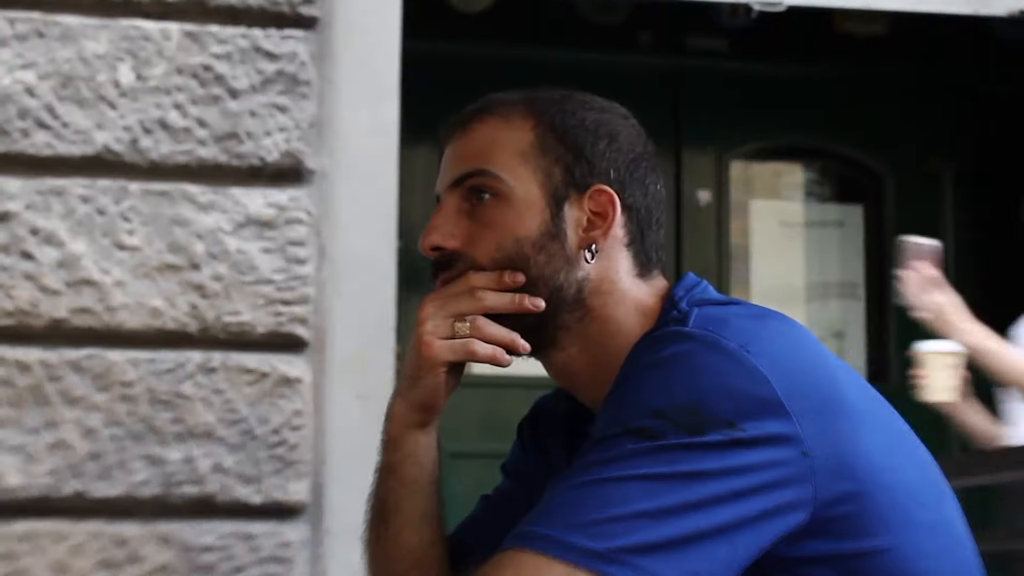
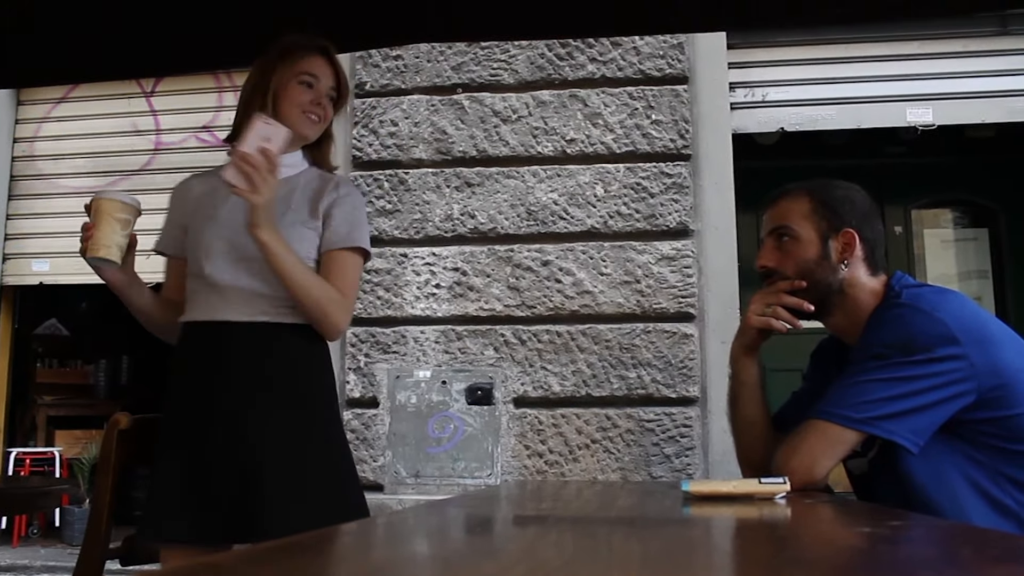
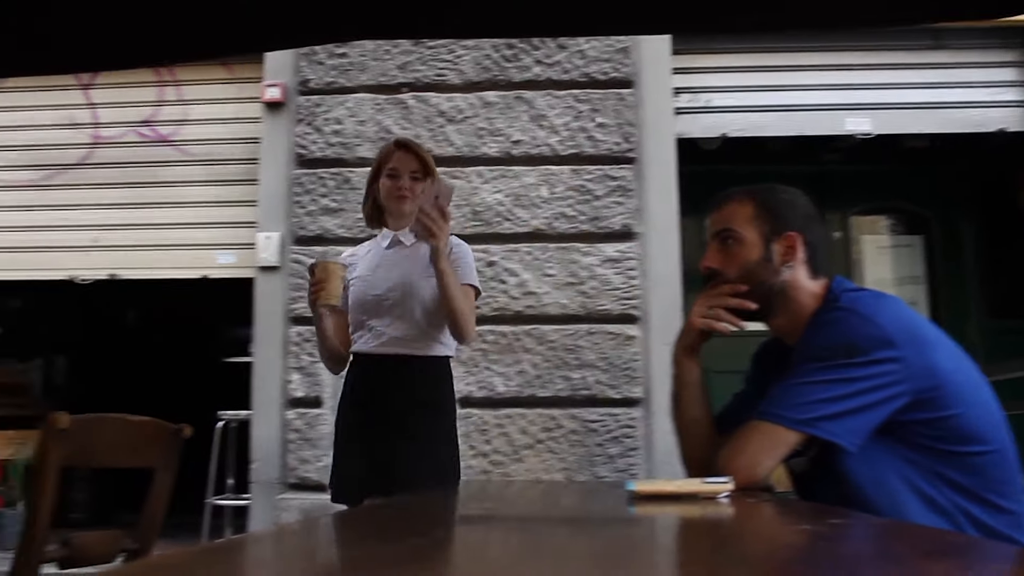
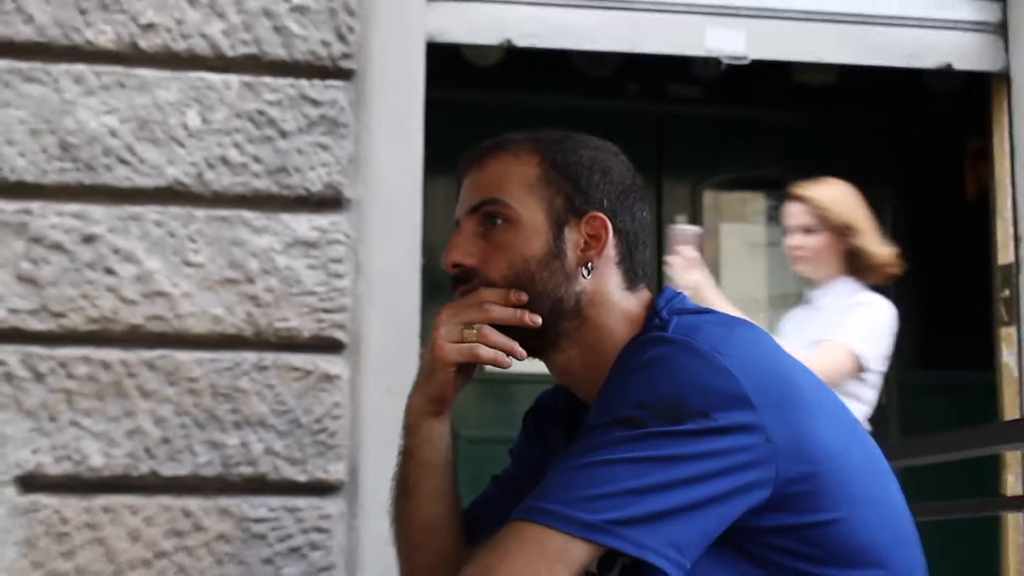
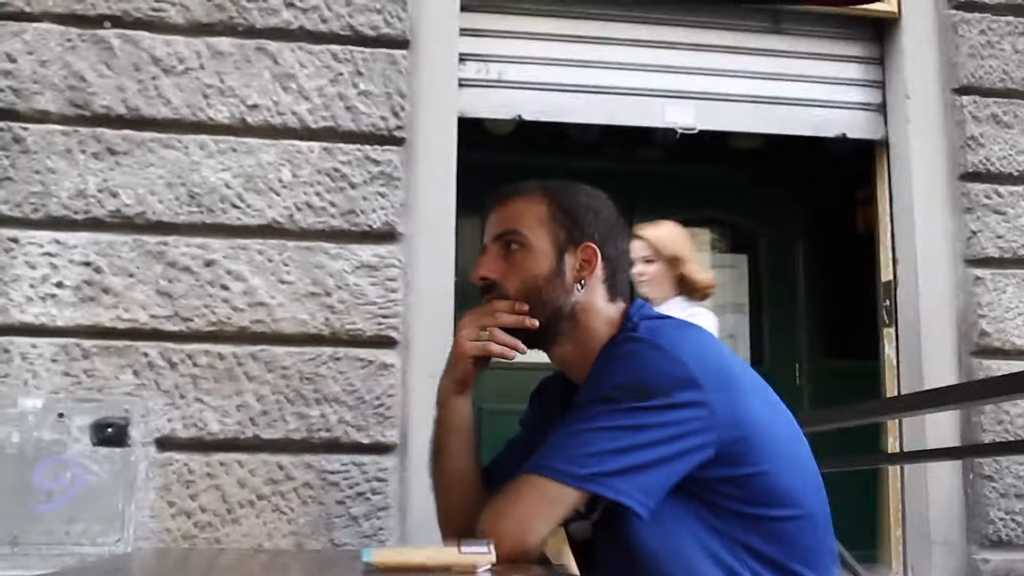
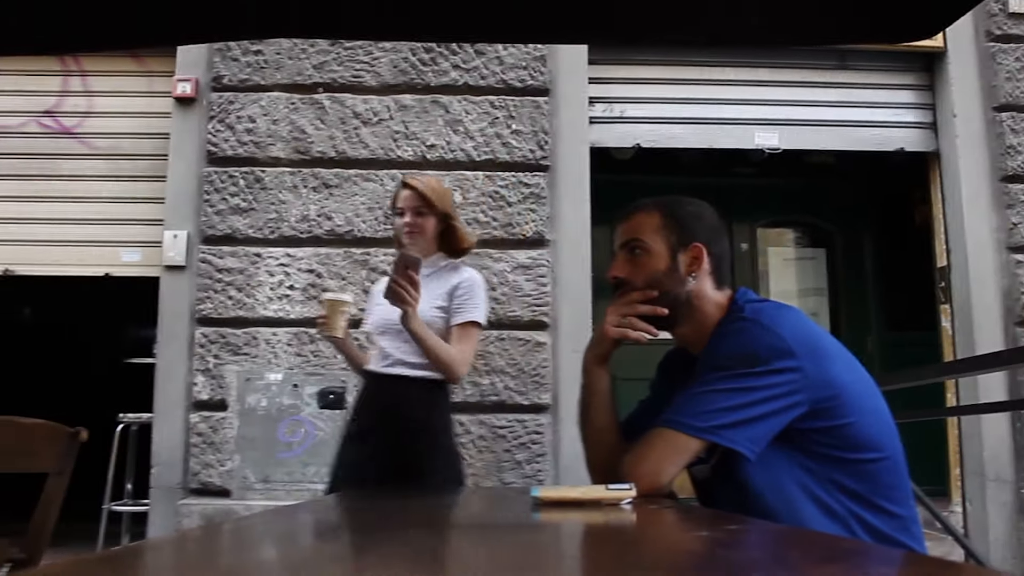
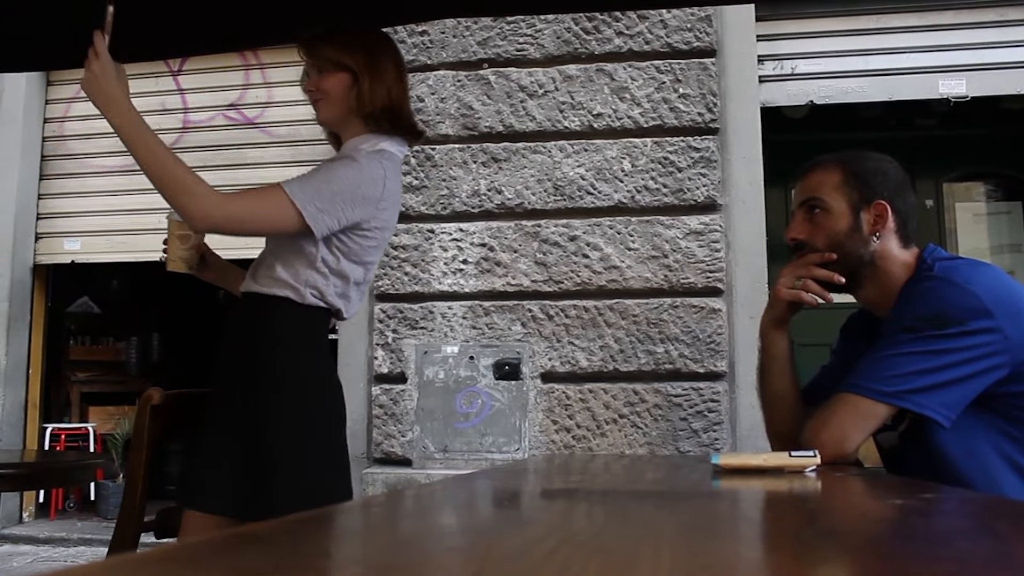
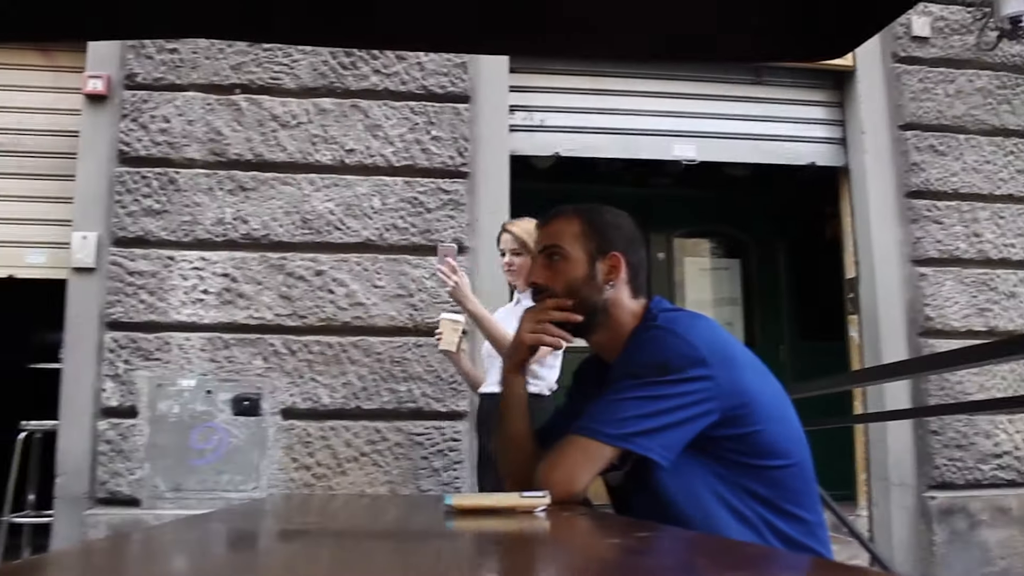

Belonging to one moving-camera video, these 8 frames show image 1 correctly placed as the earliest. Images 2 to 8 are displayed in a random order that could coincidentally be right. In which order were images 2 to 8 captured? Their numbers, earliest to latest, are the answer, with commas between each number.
4, 5, 8, 6, 3, 7, 2
